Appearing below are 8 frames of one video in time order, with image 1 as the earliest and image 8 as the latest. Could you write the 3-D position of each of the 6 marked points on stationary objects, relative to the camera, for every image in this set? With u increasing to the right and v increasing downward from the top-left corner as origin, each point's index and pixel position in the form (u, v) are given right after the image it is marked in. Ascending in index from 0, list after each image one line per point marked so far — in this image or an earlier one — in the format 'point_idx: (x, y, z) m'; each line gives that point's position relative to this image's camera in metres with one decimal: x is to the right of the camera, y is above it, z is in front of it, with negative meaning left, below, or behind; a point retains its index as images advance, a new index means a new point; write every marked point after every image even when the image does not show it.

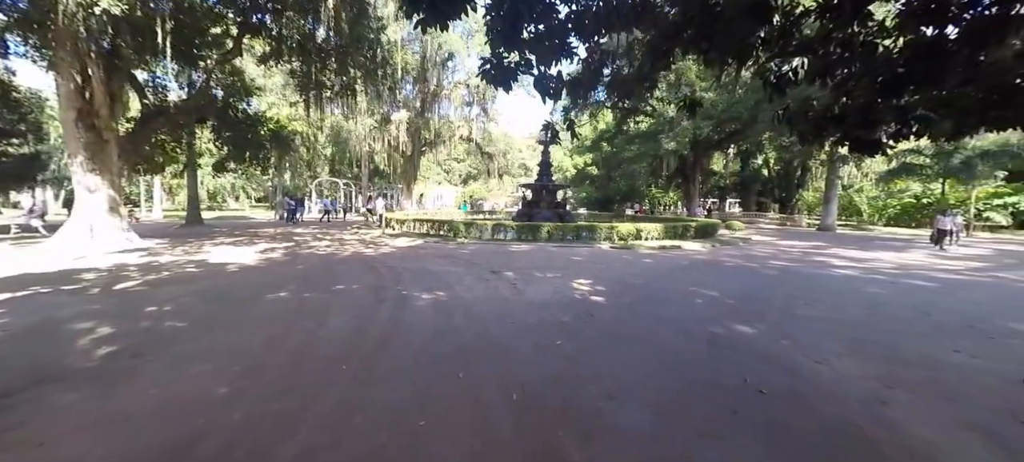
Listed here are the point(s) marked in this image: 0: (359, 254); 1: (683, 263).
0: (-3.8, -0.5, +10.5) m
1: (+4.0, -0.7, +10.0) m
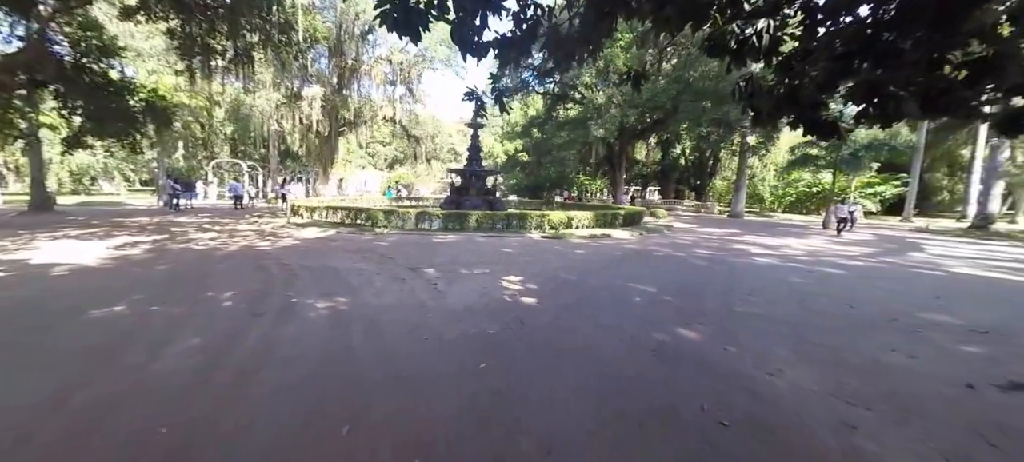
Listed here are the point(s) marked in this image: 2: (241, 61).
0: (-5.4, -0.4, +8.8) m
1: (+2.3, -0.5, +9.7) m
2: (-9.4, +5.9, +14.9) m
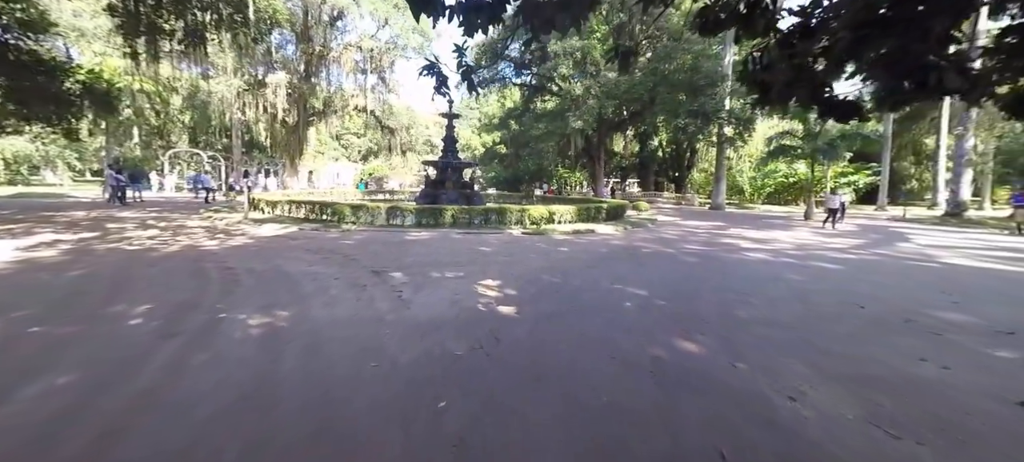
0: (-5.9, -0.3, +7.9) m
1: (+1.9, -0.4, +9.1) m
2: (-10.2, +6.1, +13.6) m
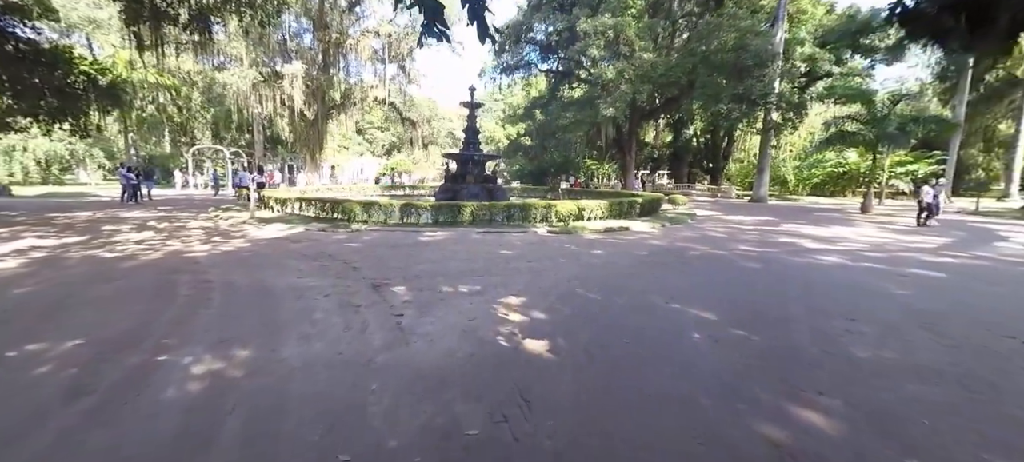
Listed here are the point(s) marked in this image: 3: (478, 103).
0: (-5.4, -0.4, +7.0) m
1: (+2.4, -0.4, +7.8) m
2: (-9.4, +6.1, +12.9) m
3: (-1.5, +5.6, +18.8) m
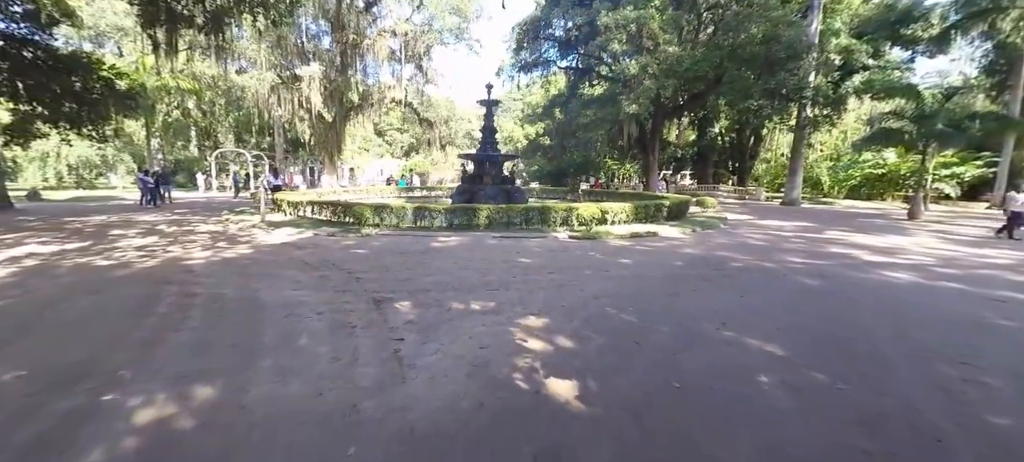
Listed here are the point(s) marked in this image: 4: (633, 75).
0: (-5.2, -0.5, +6.6) m
1: (+2.7, -0.5, +7.0) m
2: (-8.9, +6.0, +12.6) m
3: (-0.8, +5.5, +18.2) m
4: (+5.6, +7.2, +19.5) m
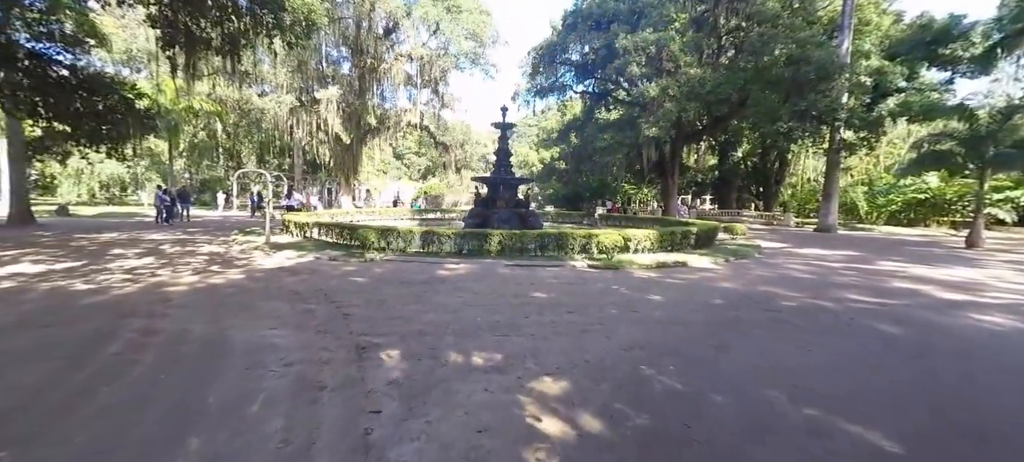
0: (-5.0, -0.8, +5.9) m
1: (+2.9, -1.0, +6.1) m
2: (-8.4, +5.3, +12.5) m
3: (-0.1, +4.5, +17.7) m
4: (+6.3, +6.0, +18.9) m
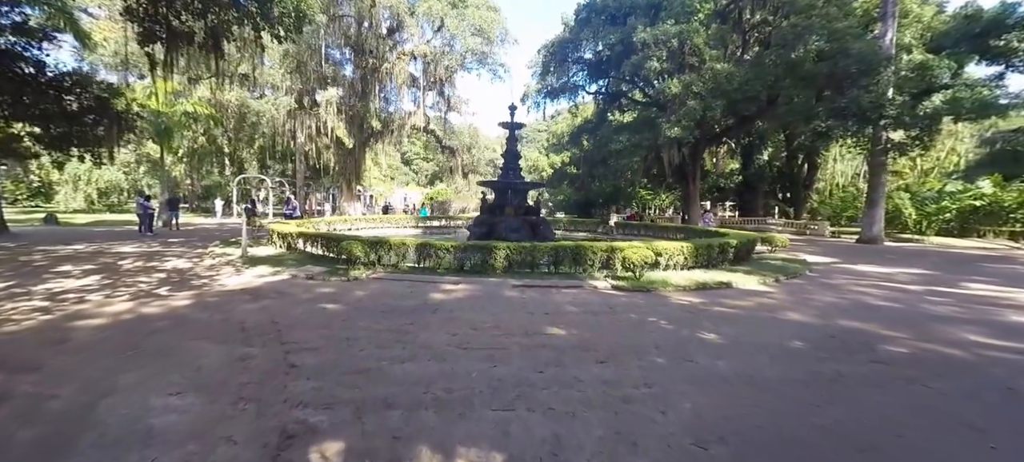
0: (-4.9, -1.0, +4.7) m
1: (+3.0, -1.2, +4.6) m
2: (-8.1, +5.0, +11.4) m
3: (+0.3, +4.1, +16.4) m
4: (+6.7, +5.6, +17.4) m
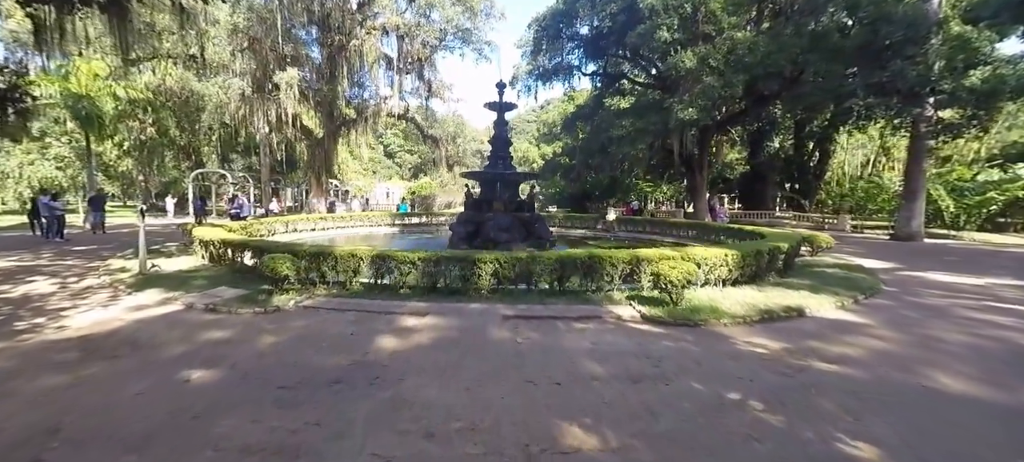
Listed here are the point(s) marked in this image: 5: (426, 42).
0: (-4.9, -1.2, +2.3) m
1: (+2.9, -1.3, +2.5) m
2: (-8.4, +4.9, +8.9) m
3: (-0.1, +4.2, +14.1) m
4: (+6.3, +5.7, +15.3) m
5: (-3.9, +8.8, +20.0) m
